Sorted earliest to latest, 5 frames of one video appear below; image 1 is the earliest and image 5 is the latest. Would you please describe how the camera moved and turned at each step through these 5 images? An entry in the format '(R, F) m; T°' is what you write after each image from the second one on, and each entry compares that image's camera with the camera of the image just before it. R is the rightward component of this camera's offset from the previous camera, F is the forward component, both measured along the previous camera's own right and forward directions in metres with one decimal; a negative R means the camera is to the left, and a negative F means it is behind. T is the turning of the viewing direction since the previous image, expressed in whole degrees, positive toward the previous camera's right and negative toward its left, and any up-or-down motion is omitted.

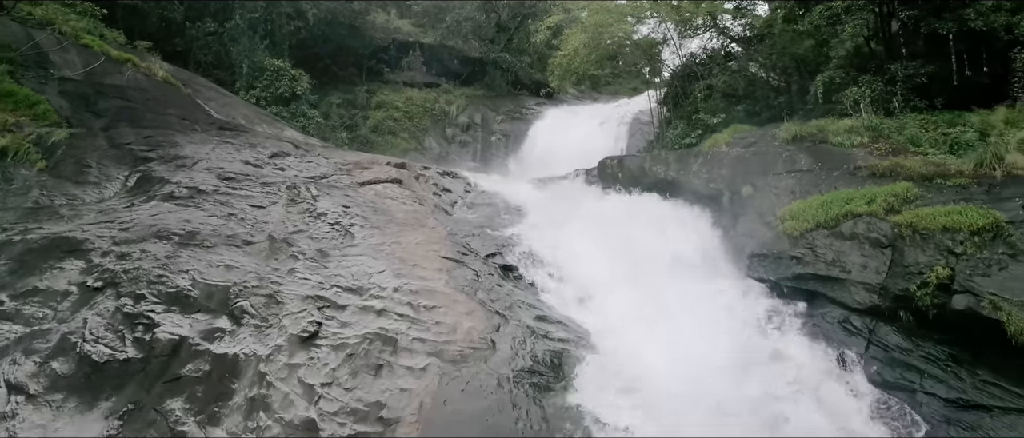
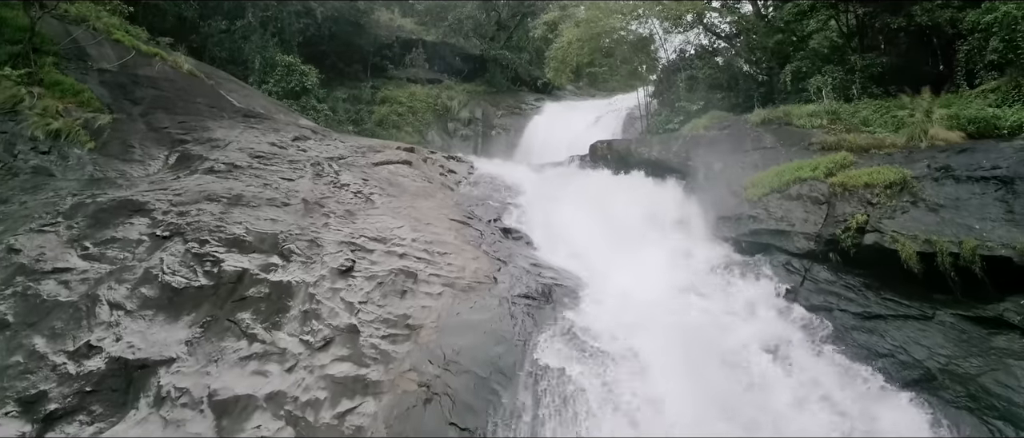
(0.0, -0.9) m; 0°
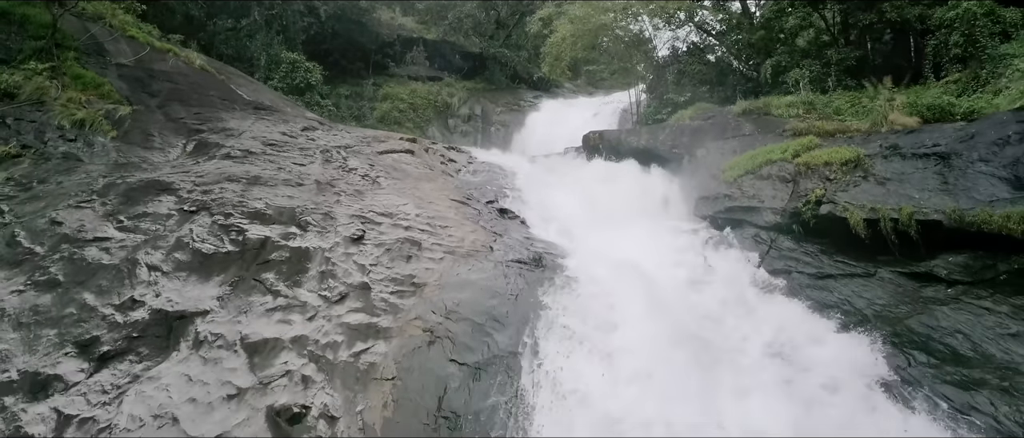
(+0.1, -0.6) m; 0°
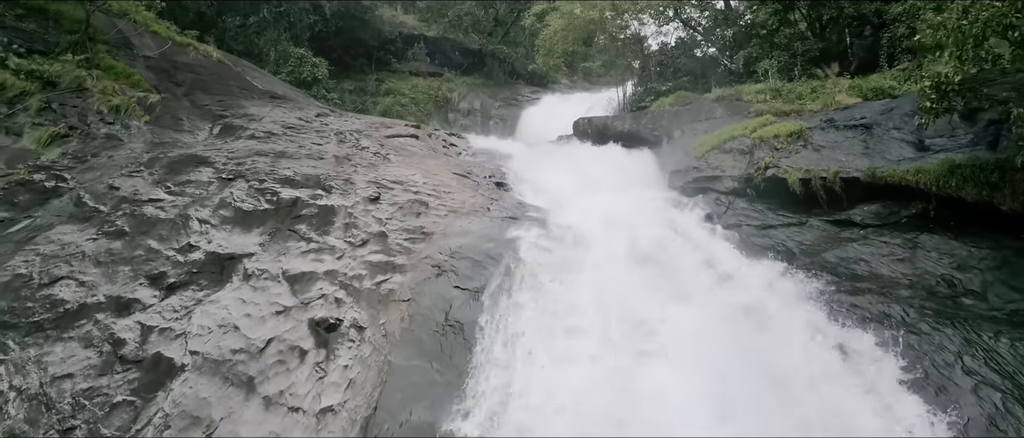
(+0.1, -1.0) m; 0°
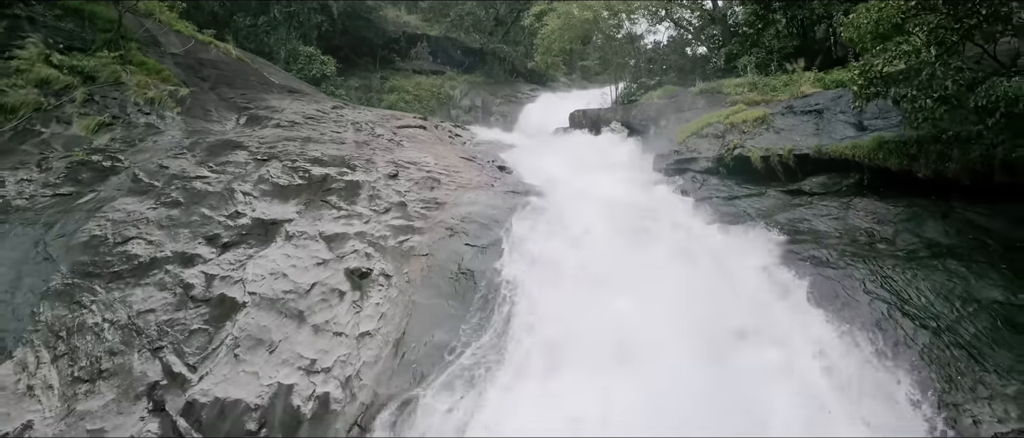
(0.0, -1.0) m; 0°
